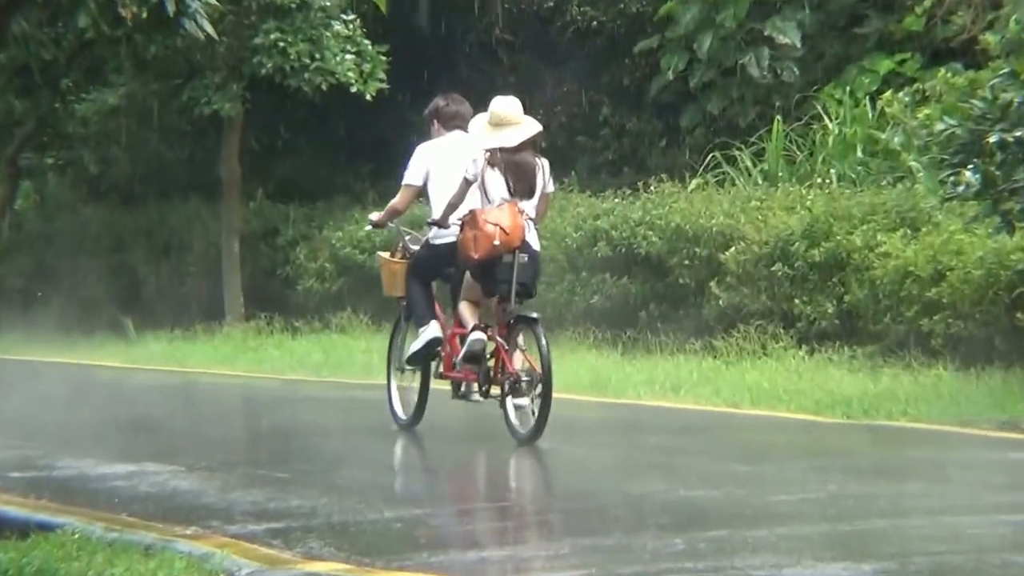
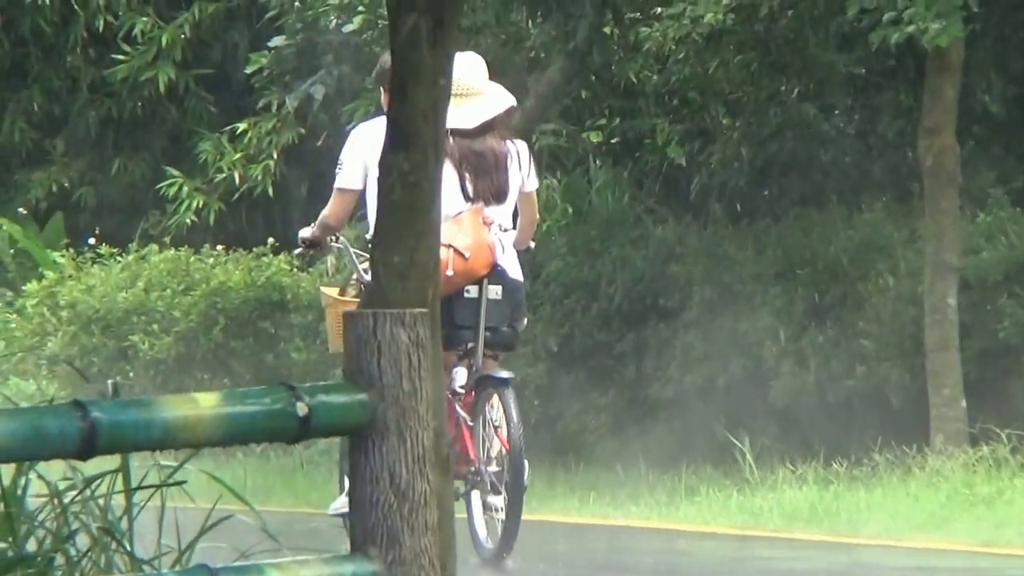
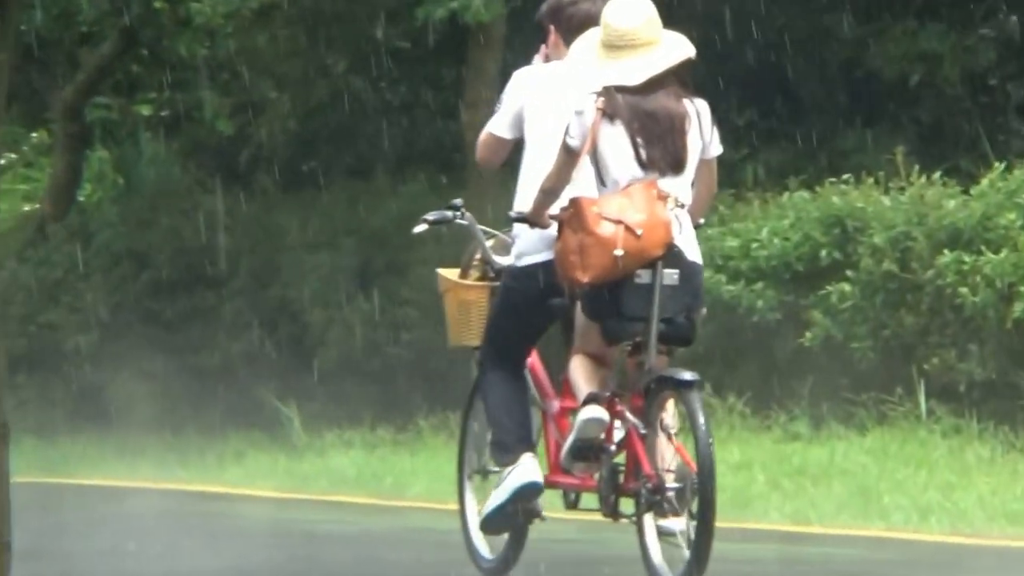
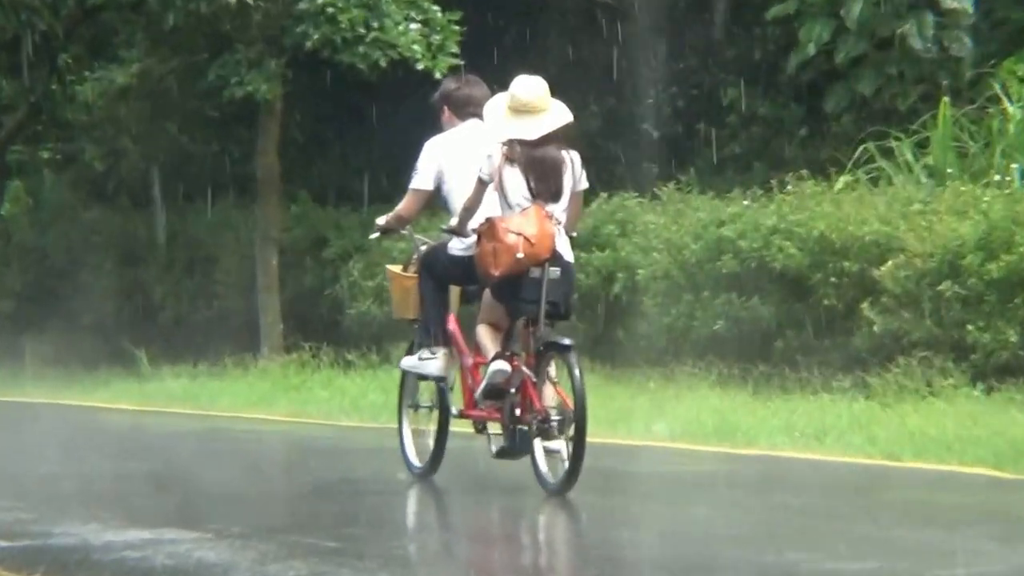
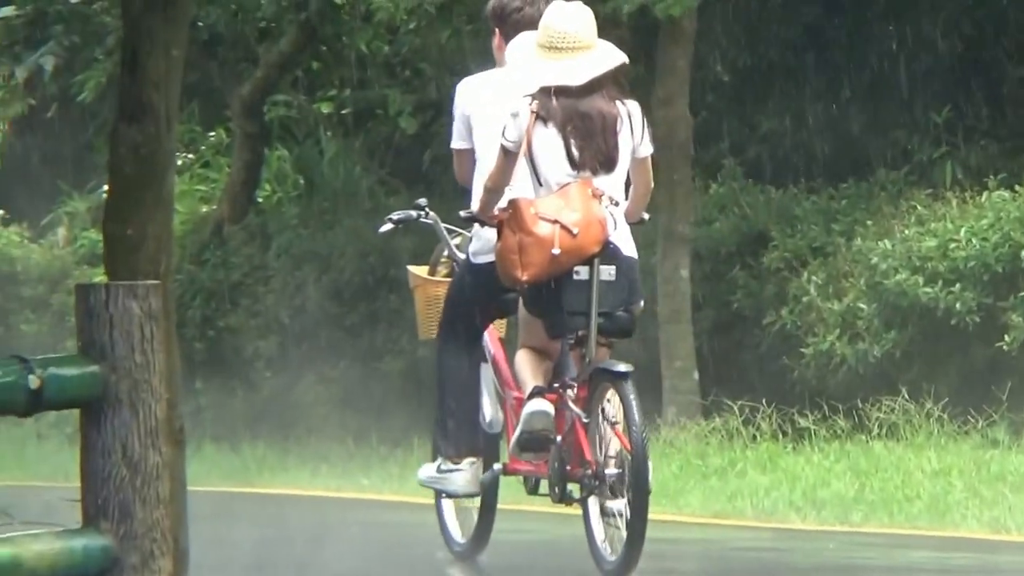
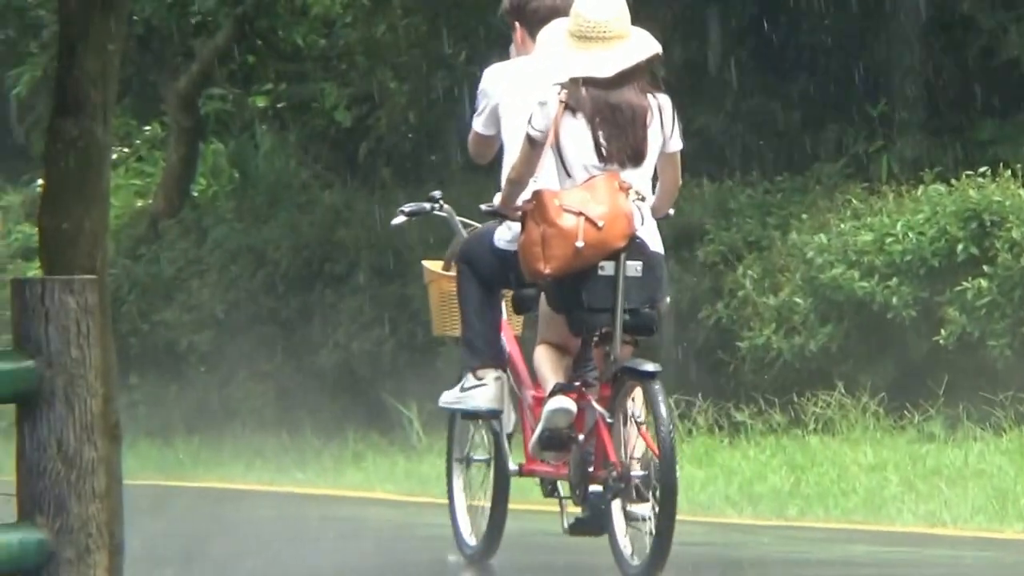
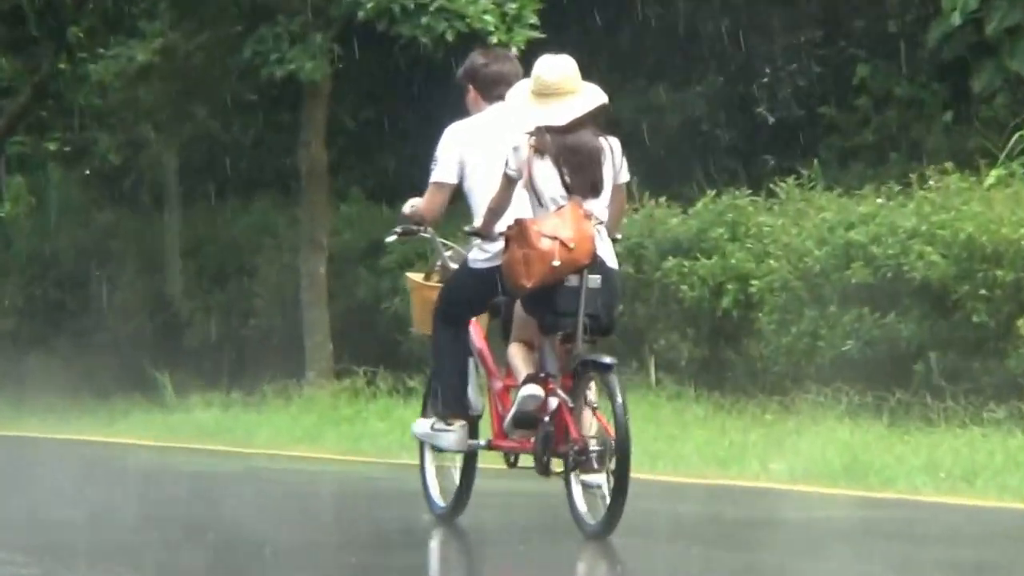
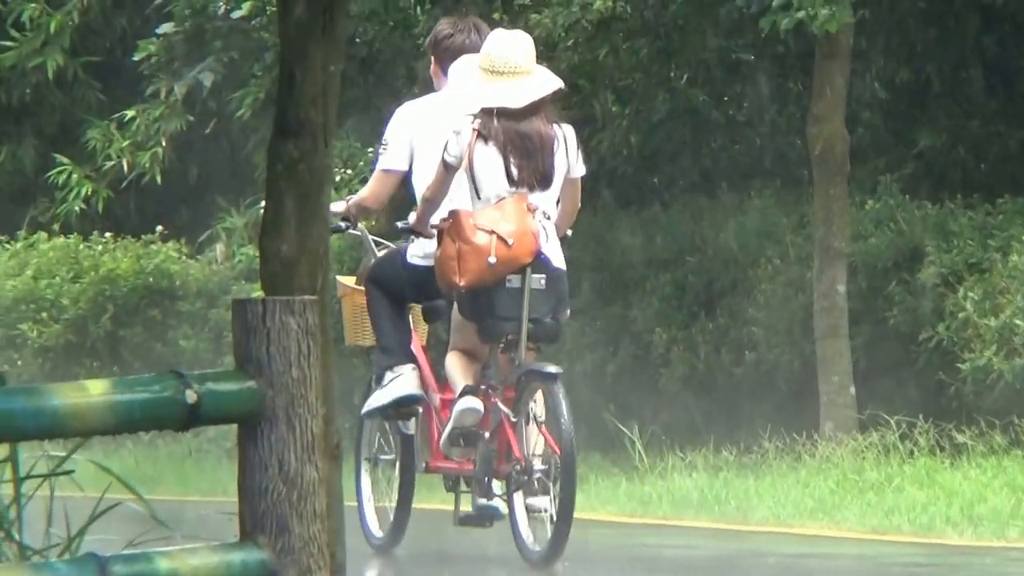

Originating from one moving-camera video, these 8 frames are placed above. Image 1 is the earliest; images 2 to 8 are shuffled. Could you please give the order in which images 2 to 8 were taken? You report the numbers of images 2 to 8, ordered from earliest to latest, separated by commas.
4, 7, 3, 6, 5, 8, 2
